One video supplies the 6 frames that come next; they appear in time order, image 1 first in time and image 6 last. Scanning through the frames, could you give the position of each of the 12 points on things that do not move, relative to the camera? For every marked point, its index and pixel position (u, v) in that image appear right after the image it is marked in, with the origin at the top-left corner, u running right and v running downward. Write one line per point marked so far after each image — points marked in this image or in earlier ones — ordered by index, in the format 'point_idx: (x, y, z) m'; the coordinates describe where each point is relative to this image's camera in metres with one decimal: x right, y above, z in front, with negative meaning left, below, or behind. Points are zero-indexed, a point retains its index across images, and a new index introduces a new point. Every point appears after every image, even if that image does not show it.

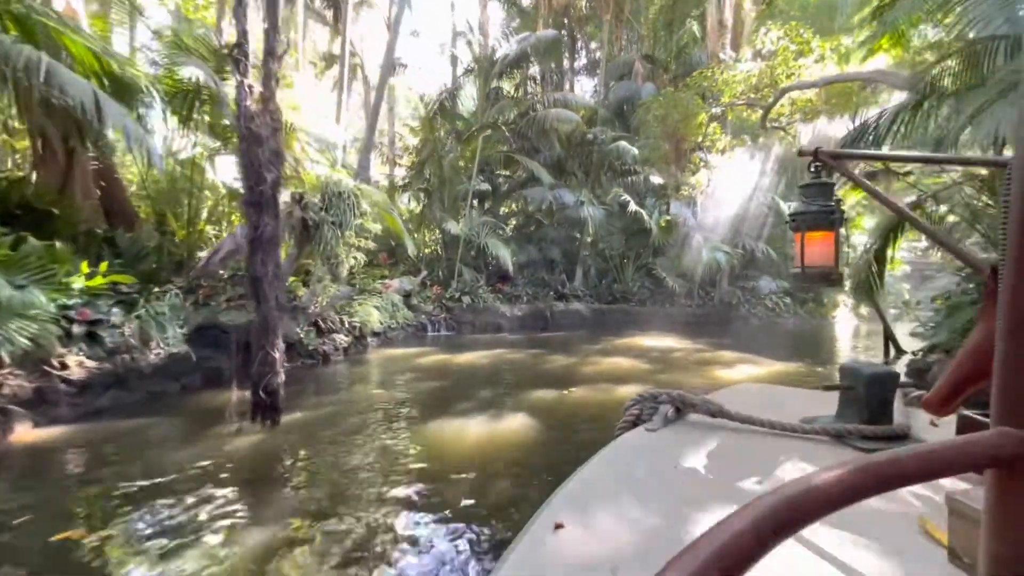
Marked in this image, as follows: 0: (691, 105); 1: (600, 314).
0: (+1.7, +1.8, +4.8) m
1: (+2.1, -0.6, +10.3) m
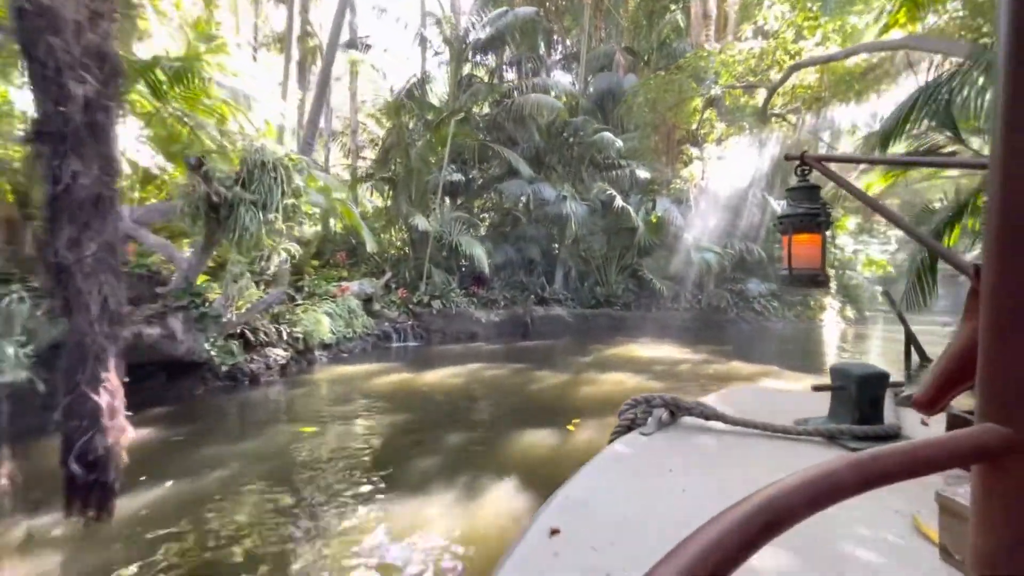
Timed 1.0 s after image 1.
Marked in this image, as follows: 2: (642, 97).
0: (+1.5, +1.8, +4.3) m
1: (+1.6, -0.6, +9.9) m
2: (+1.2, +1.8, +4.8) m
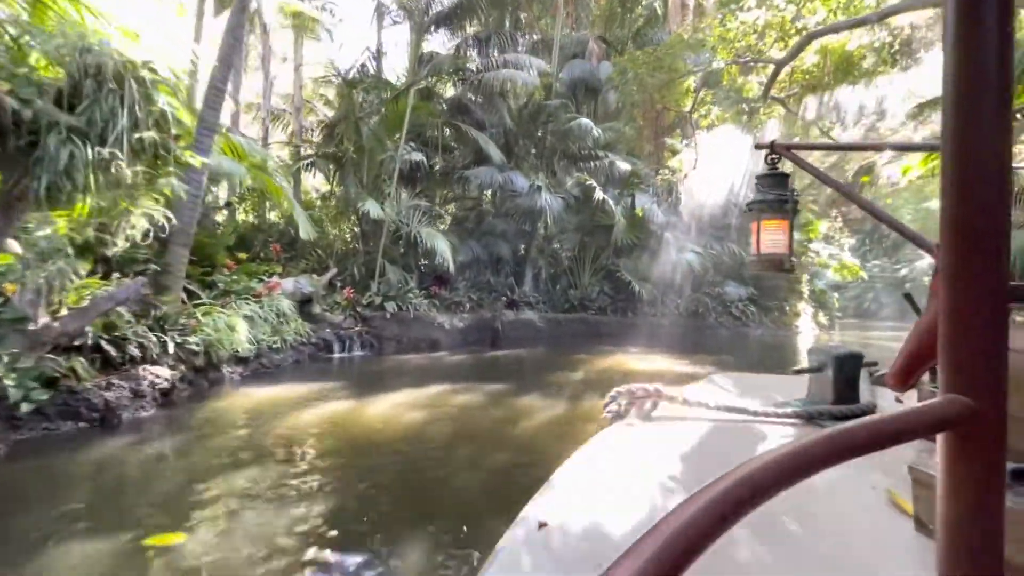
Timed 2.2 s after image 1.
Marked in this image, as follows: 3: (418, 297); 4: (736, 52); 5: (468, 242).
0: (+1.3, +1.8, +3.9) m
1: (+0.9, -0.7, +9.3) m
2: (+1.0, +1.8, +4.2) m
3: (-1.7, -0.2, +8.7) m
4: (+1.7, +1.8, +3.8) m
5: (-0.9, +0.9, +9.5) m
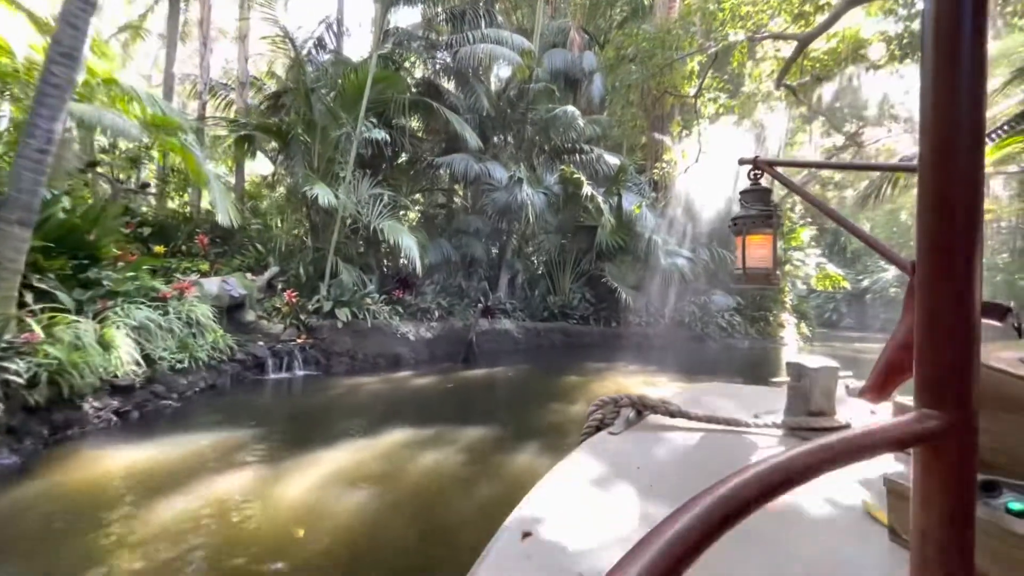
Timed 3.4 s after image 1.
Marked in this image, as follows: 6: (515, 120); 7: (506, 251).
0: (+1.2, +1.7, +3.4) m
1: (+0.3, -0.8, +8.8) m
2: (+0.8, +1.7, +3.8) m
3: (-2.1, -0.3, +8.0) m
4: (+1.5, +1.7, +3.3) m
5: (-1.4, +0.8, +8.9) m
6: (+0.1, +3.2, +9.1) m
7: (-0.2, +0.7, +9.5) m
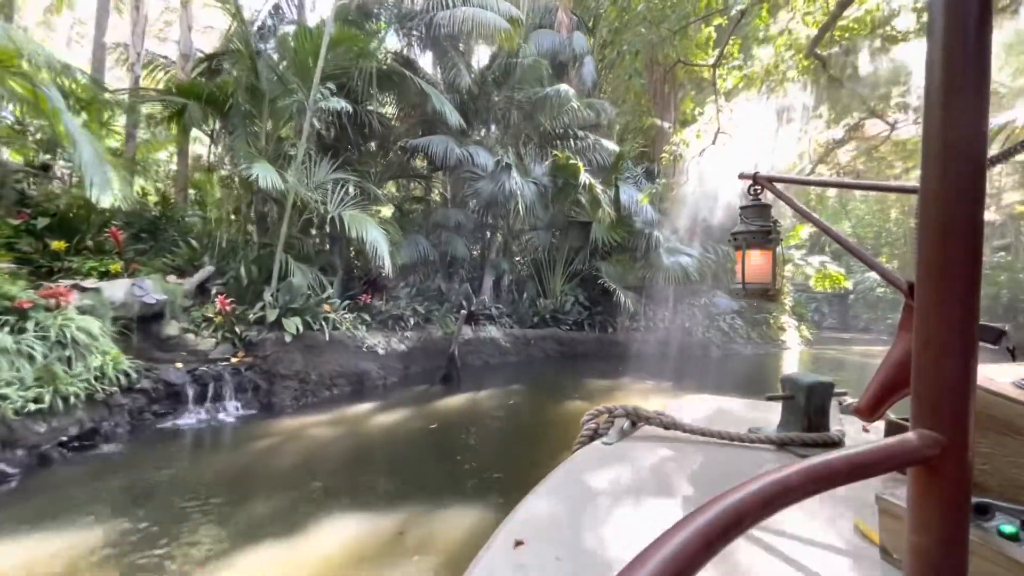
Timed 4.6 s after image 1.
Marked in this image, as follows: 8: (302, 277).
0: (+1.1, +1.7, +2.9) m
1: (+0.1, -0.9, +8.3) m
2: (+0.7, +1.7, +3.3) m
3: (-2.4, -0.3, +7.3) m
4: (+1.5, +1.7, +2.9) m
5: (-1.7, +0.8, +8.3) m
6: (-0.2, +3.2, +8.6) m
7: (-0.5, +0.6, +9.0) m
8: (-2.7, +0.1, +7.3) m
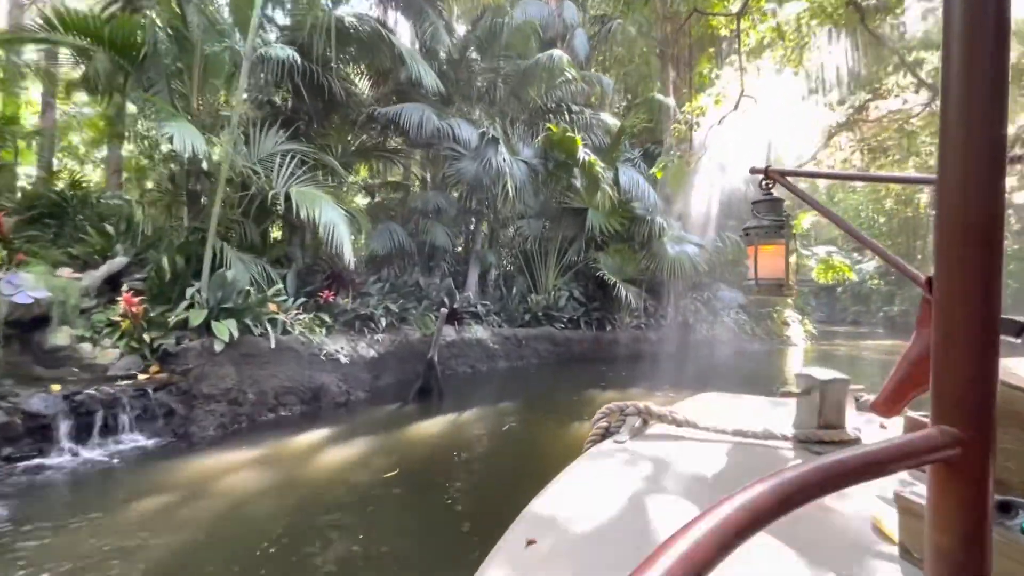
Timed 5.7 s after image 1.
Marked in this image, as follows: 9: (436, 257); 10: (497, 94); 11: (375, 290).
0: (+1.0, +1.7, +2.5) m
1: (-0.1, -0.8, +7.8) m
2: (+0.7, +1.7, +2.8) m
3: (-2.5, -0.3, +6.8) m
4: (+1.4, +1.7, +2.4) m
5: (-1.9, +0.8, +7.8) m
6: (-0.5, +3.2, +8.1) m
7: (-0.7, +0.7, +8.5) m
8: (-2.9, +0.2, +6.7) m
9: (-1.3, +0.4, +8.3) m
10: (-0.3, +2.9, +8.2) m
11: (-2.0, 0.0, +7.7) m
